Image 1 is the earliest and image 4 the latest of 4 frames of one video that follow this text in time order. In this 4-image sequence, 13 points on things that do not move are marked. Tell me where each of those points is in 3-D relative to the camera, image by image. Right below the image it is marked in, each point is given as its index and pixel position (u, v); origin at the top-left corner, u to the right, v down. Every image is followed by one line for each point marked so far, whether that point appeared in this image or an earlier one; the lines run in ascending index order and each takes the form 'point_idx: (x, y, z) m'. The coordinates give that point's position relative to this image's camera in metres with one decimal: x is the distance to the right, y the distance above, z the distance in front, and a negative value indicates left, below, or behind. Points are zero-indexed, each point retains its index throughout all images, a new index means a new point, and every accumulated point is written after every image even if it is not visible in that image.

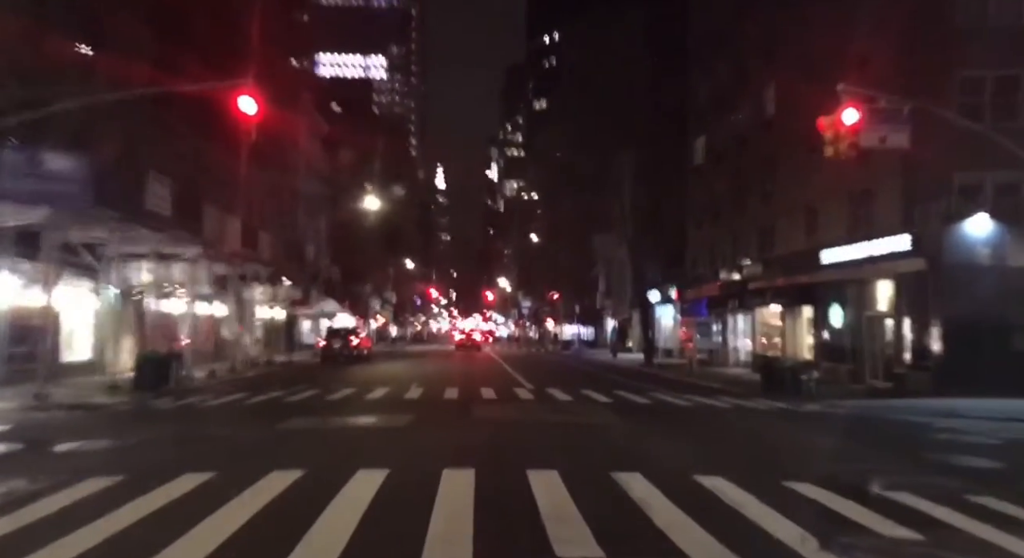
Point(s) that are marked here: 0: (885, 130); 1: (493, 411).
0: (+8.5, +3.4, +18.1) m
1: (-0.5, -3.2, +19.4) m
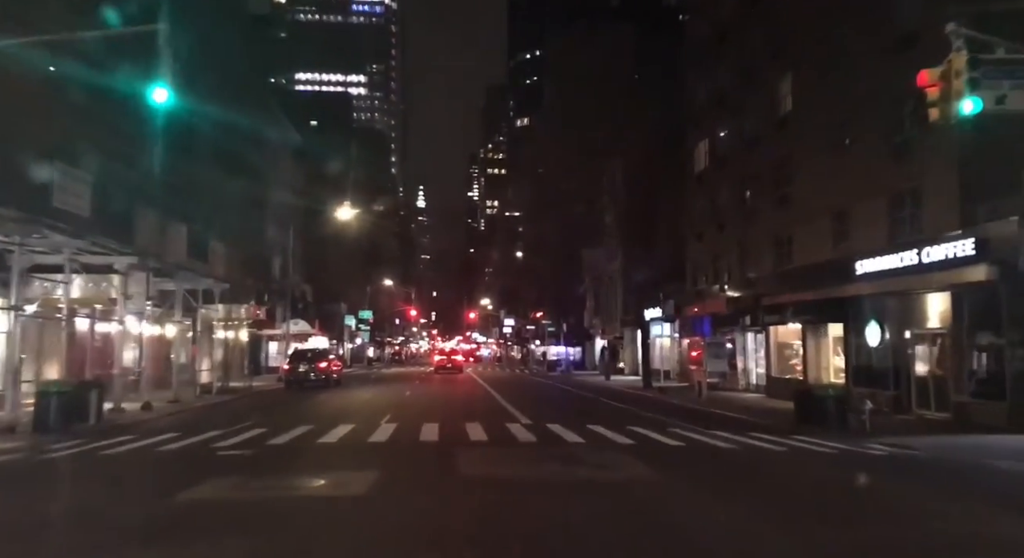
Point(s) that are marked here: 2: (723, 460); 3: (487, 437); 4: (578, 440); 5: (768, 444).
0: (+8.5, +3.3, +13.7) m
1: (-0.5, -3.4, +14.6) m
2: (+4.3, -3.7, +16.1) m
3: (-0.6, -3.9, +19.5) m
4: (+1.5, -3.7, +18.4) m
5: (+6.2, -4.0, +19.3) m
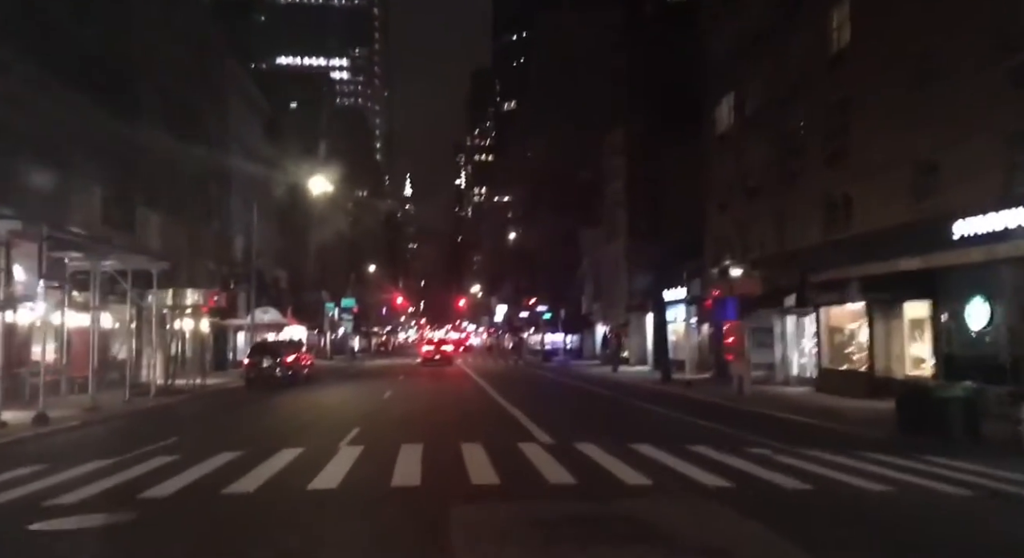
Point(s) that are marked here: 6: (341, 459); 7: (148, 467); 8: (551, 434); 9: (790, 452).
0: (+8.9, +4.1, +7.2) m
1: (-0.1, -2.7, +8.1) m
2: (+4.7, -2.9, +9.6) m
3: (-0.3, -3.1, +13.0) m
4: (+1.9, -3.0, +11.8) m
5: (+6.5, -3.1, +12.9) m
6: (-3.3, -3.3, +14.9) m
7: (-6.6, -3.4, +14.5) m
8: (+0.9, -3.7, +19.2) m
9: (+5.5, -3.4, +16.0) m
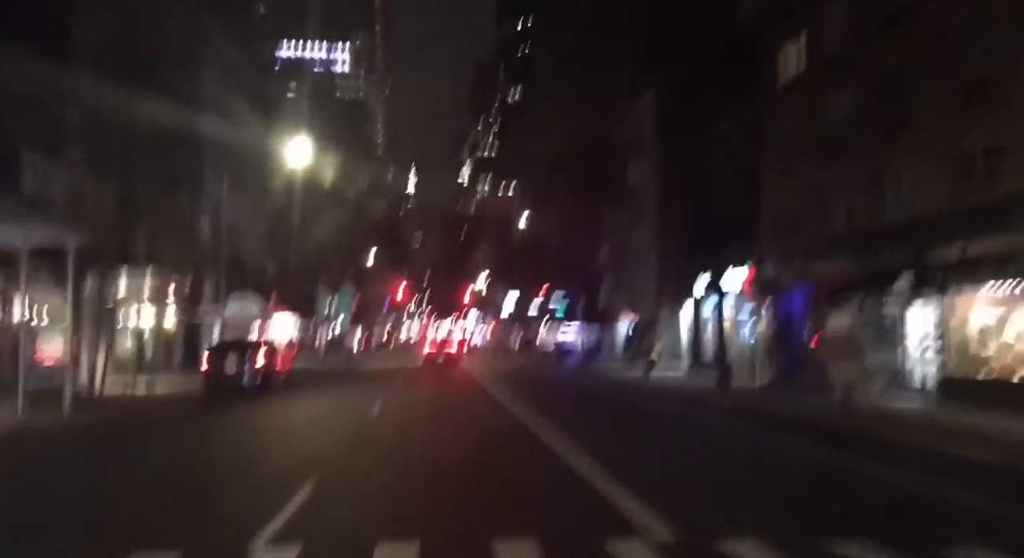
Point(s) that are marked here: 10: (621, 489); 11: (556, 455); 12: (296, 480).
0: (+9.6, +4.7, -0.6) m
1: (+0.7, -2.1, +0.3) m
2: (+5.4, -2.3, +1.9) m
3: (+0.5, -2.5, +5.2) m
4: (+2.7, -2.3, +4.1) m
5: (+7.3, -2.5, +5.1) m
6: (-2.5, -2.7, +7.2) m
7: (-5.8, -2.8, +6.8) m
8: (+1.8, -3.1, +11.4) m
9: (+6.3, -2.8, +8.2) m
10: (+1.6, -3.3, +12.9) m
11: (+0.8, -3.8, +17.5) m
12: (-3.9, -3.4, +13.7) m
